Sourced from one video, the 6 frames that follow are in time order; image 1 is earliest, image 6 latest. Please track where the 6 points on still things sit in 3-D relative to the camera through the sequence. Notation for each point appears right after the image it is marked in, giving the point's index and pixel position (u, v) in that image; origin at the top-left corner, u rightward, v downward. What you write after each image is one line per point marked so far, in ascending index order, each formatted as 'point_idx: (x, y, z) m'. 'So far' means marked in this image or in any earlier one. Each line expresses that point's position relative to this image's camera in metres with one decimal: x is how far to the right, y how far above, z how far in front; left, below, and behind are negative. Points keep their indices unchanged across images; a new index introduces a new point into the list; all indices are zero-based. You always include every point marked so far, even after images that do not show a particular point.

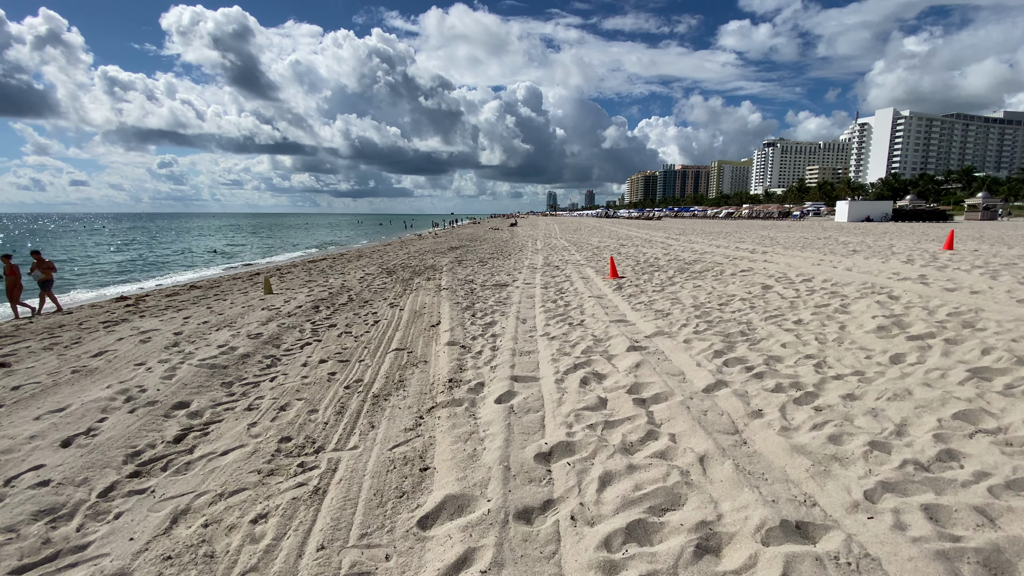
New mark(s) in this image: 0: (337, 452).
0: (-1.4, -1.3, +3.8) m
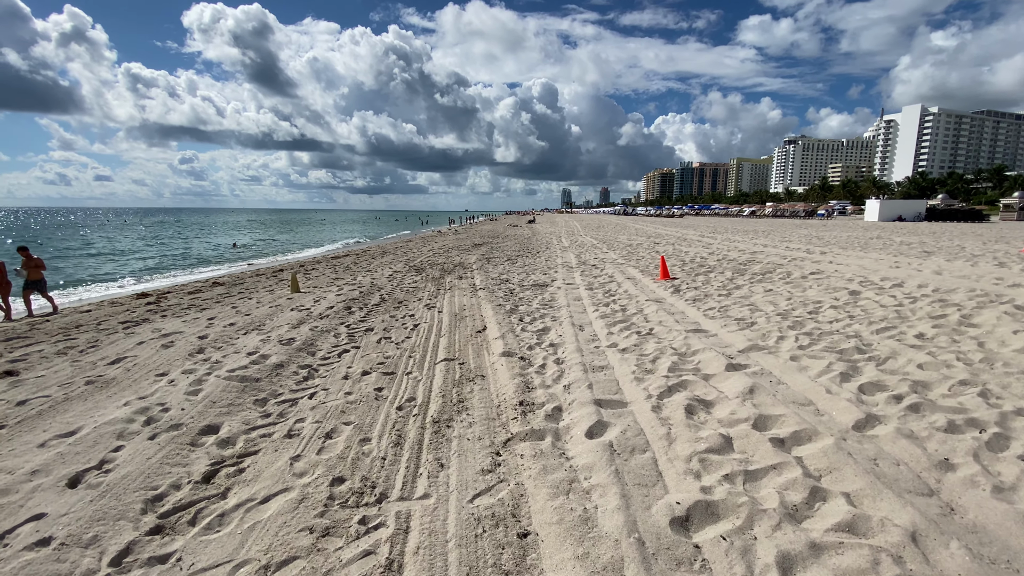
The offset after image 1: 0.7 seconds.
0: (-0.7, -1.3, +3.0) m
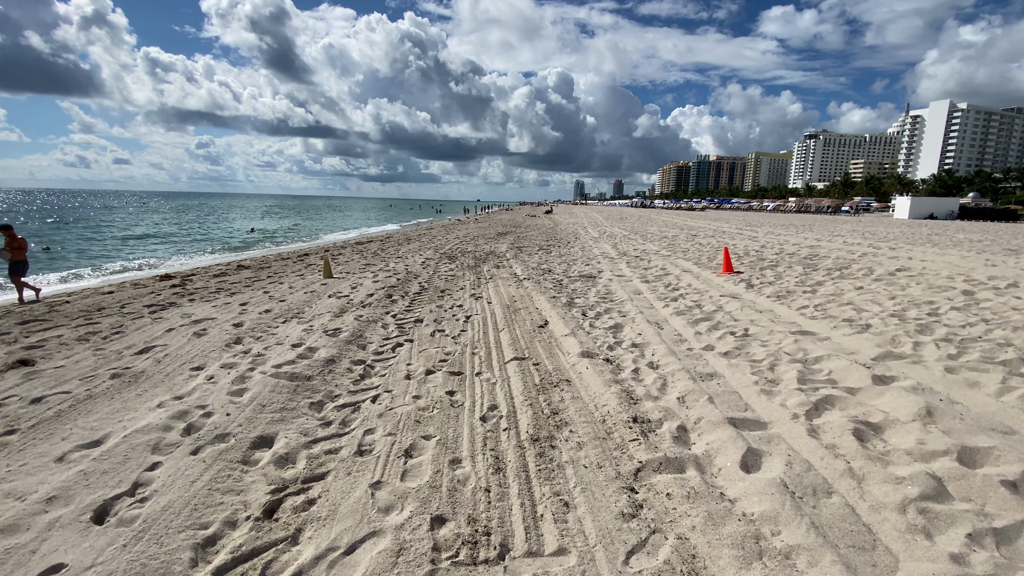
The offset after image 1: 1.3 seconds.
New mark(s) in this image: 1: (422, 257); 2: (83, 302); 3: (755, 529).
0: (+0.1, -1.3, +2.3) m
1: (-2.6, +0.9, +14.0) m
2: (-7.0, -0.2, +7.8) m
3: (+1.2, -1.2, +2.4) m
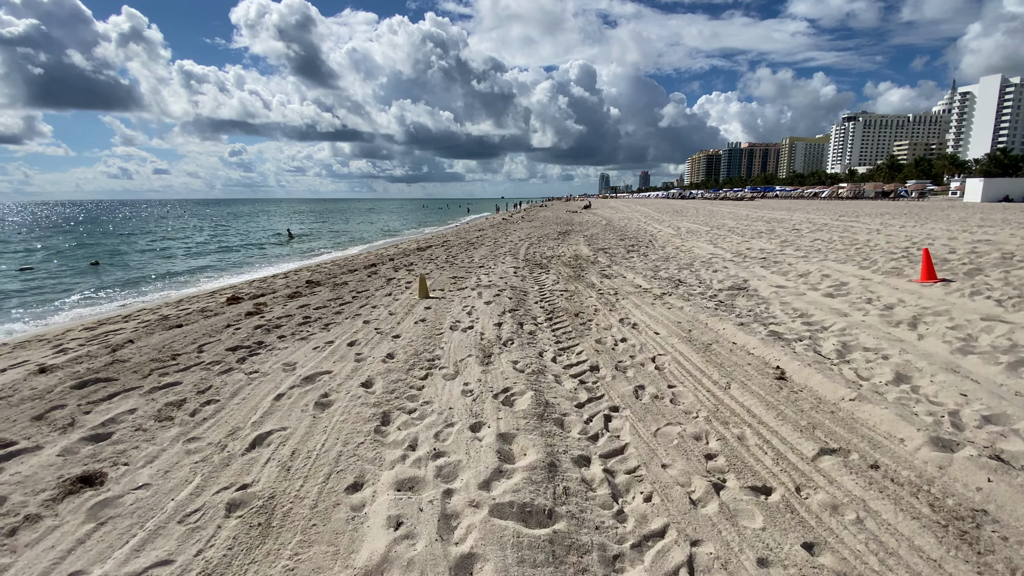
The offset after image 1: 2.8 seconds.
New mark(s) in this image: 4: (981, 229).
0: (+2.0, -1.6, +0.4) m
1: (-0.1, +0.6, +12.3) m
2: (-4.8, -0.7, +6.4) m
3: (+3.1, -1.5, +0.5) m
4: (+12.7, +1.6, +13.0) m
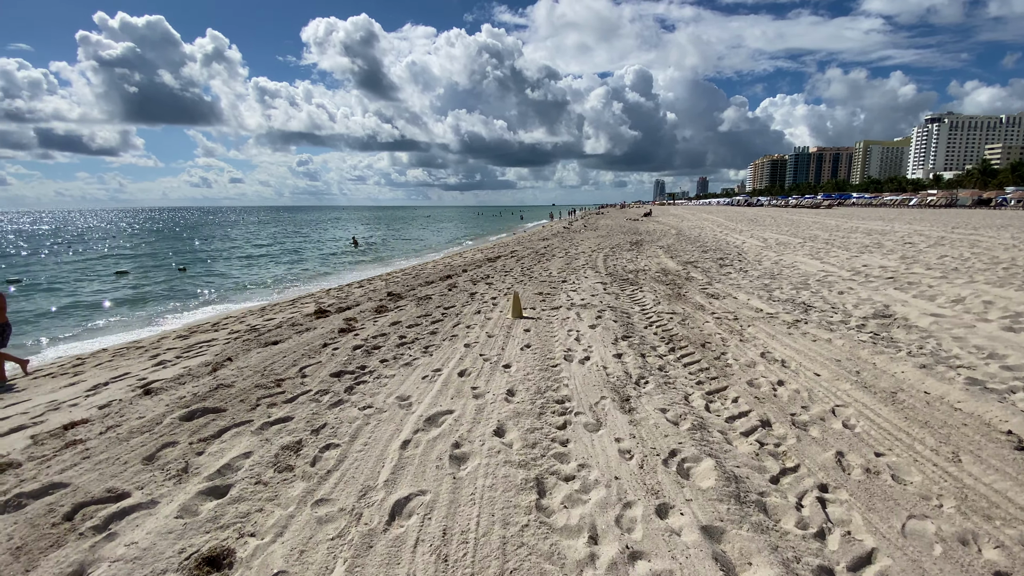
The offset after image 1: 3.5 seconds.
0: (+2.7, -1.9, -0.5) m
1: (+1.9, +0.2, +11.6) m
2: (-3.3, -0.9, +6.1) m
3: (+3.8, -1.8, -0.6) m
4: (+14.8, +0.9, +10.9) m
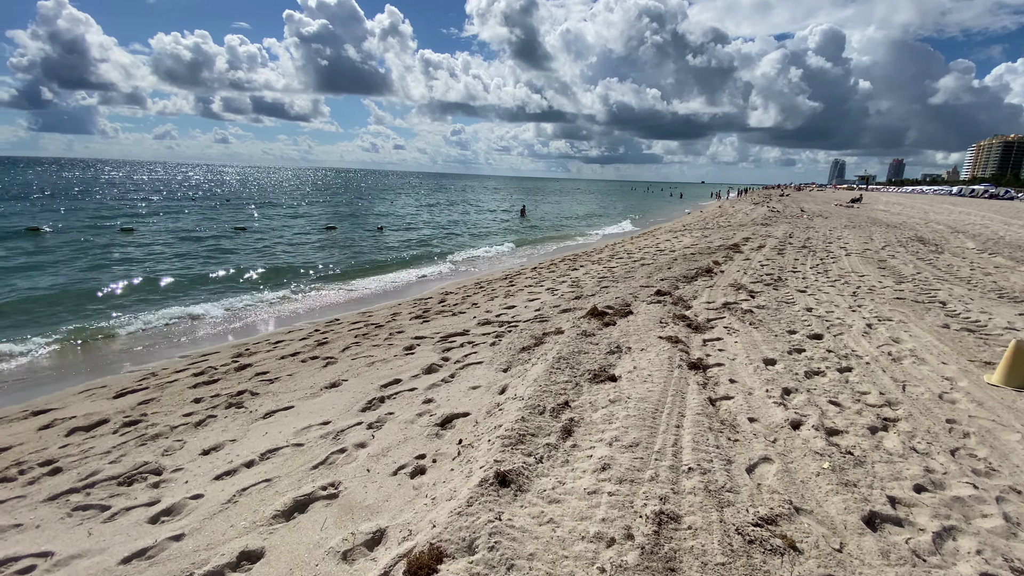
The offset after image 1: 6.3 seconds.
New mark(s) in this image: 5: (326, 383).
0: (+4.6, -2.9, -4.1) m
1: (+7.3, -0.2, +7.6) m
2: (+0.7, -1.0, +3.8) m
3: (+5.7, -2.9, -4.5) m
4: (+19.5, -0.9, +3.4) m
5: (-2.2, -1.1, +5.6) m
